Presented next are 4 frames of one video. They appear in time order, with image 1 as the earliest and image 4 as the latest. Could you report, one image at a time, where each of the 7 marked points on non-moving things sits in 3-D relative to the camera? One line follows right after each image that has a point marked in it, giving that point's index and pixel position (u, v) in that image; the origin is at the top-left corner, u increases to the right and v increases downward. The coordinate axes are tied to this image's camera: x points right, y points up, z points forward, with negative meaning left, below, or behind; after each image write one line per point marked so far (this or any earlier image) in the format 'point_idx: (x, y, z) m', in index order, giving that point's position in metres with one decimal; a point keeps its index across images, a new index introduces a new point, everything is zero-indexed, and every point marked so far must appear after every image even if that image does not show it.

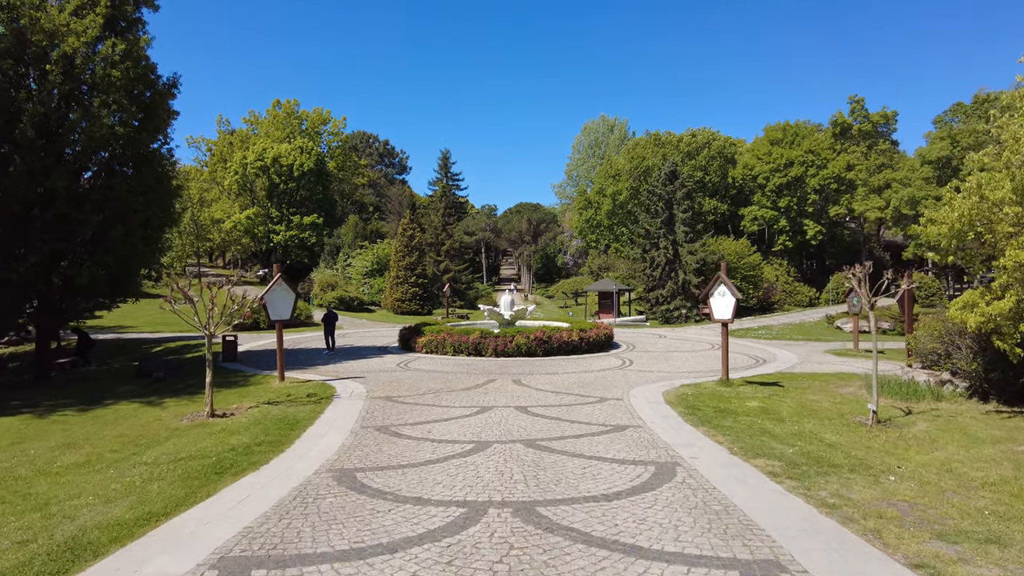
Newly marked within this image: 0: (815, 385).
0: (+7.7, -2.5, +13.6) m
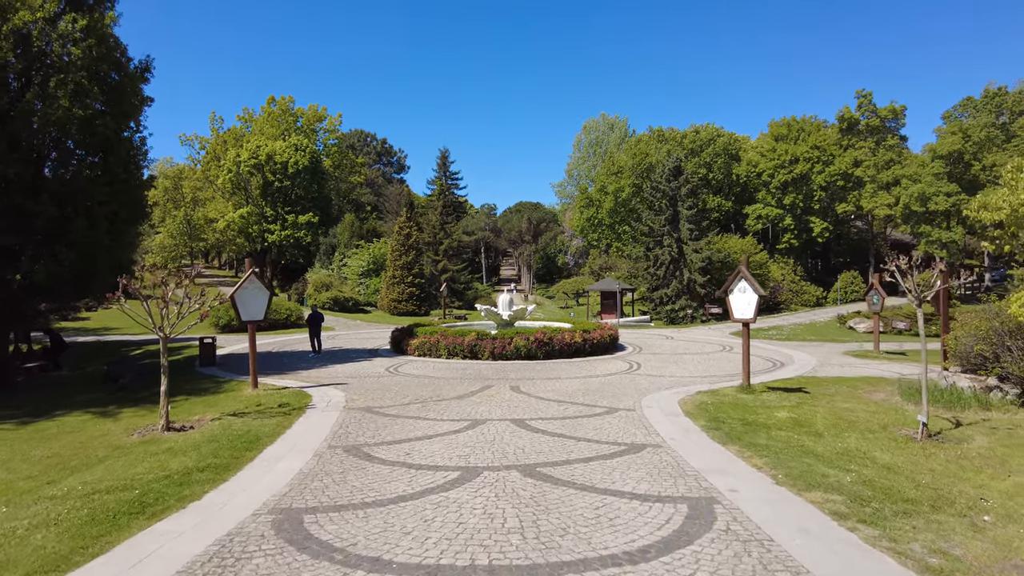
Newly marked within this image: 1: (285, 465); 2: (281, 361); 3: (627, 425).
0: (+7.6, -2.4, +12.3) m
1: (-2.6, -2.0, +6.2) m
2: (-7.5, -2.4, +17.5) m
3: (+1.7, -2.0, +7.9) m
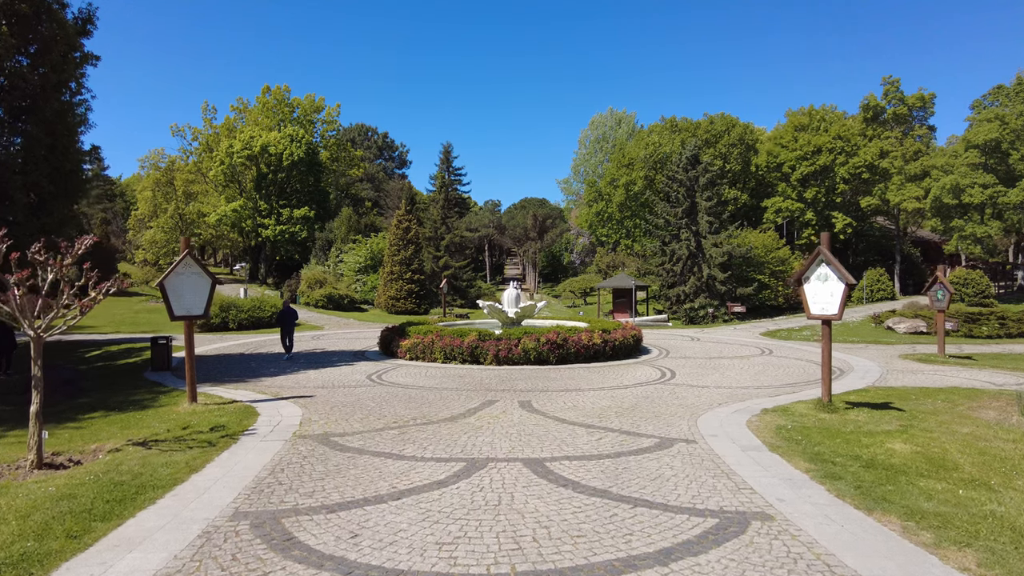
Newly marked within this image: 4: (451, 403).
0: (+7.8, -2.2, +9.7) m
1: (-2.5, -1.8, +3.6) m
2: (-7.3, -2.1, +14.9) m
3: (+1.8, -1.8, +5.3) m
4: (-1.0, -1.9, +9.0) m
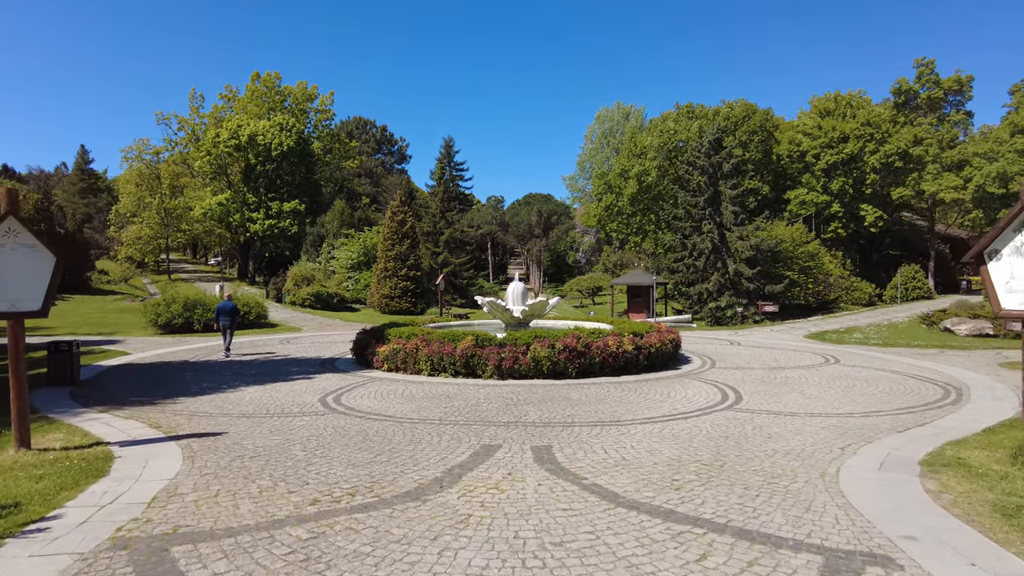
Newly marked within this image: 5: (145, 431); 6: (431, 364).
0: (+7.9, -2.0, +6.3) m
1: (-2.4, -1.6, +0.2) m
2: (-7.2, -1.9, +11.6) m
3: (+1.9, -1.6, +1.9) m
4: (-0.9, -1.7, +5.6) m
5: (-4.8, -1.8, +7.0) m
6: (-1.7, -1.6, +11.3) m
